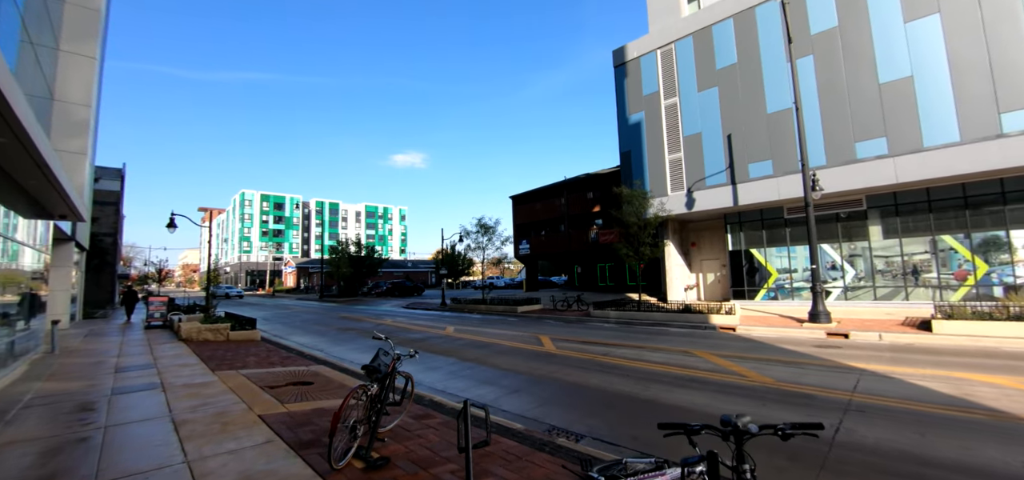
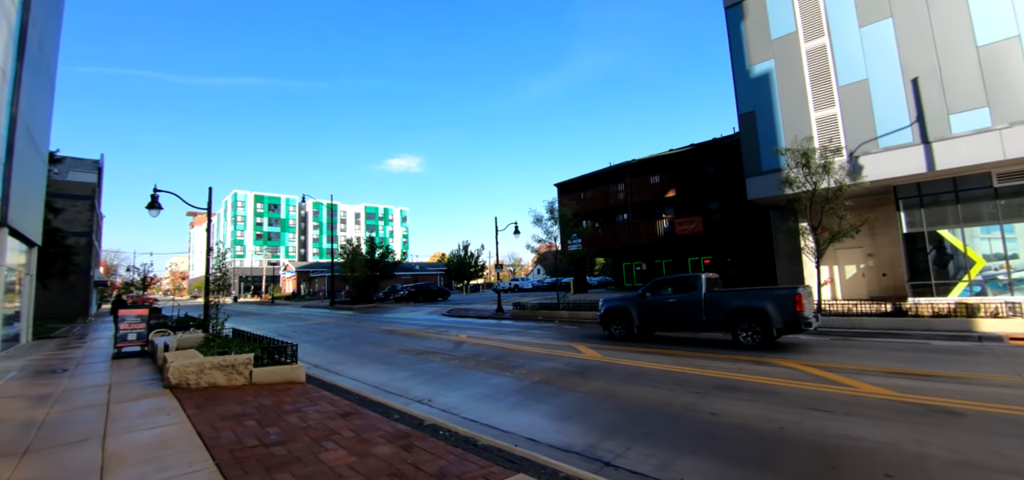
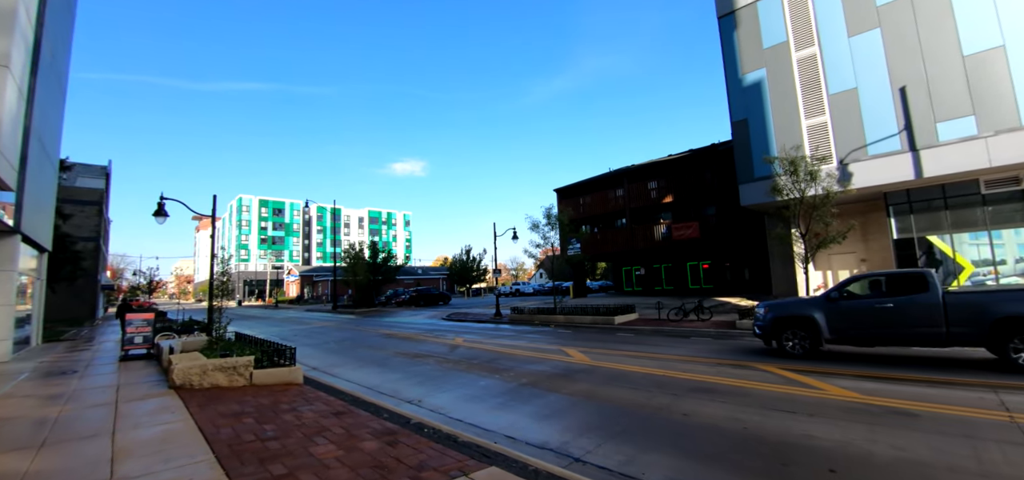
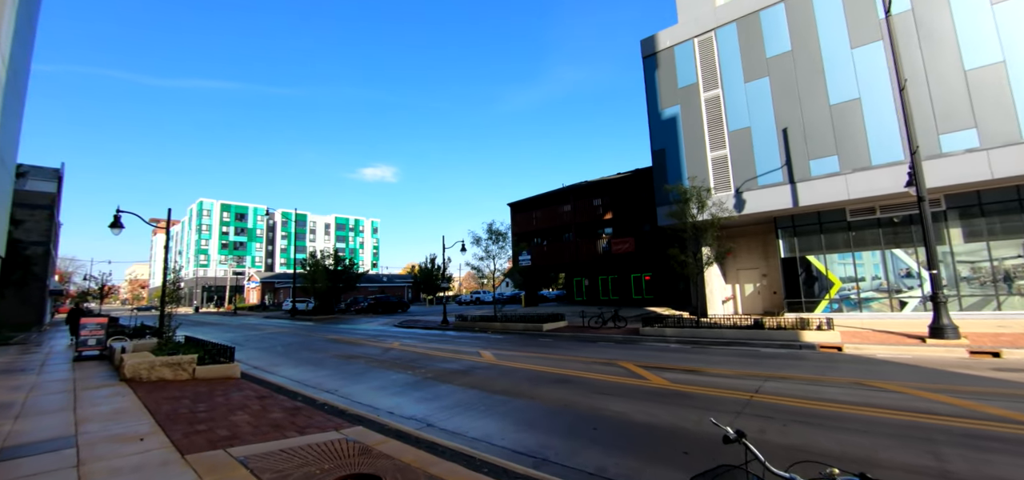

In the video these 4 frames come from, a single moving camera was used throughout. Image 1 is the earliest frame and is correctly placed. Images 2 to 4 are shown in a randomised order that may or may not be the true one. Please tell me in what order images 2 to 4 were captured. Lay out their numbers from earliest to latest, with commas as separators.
4, 3, 2
